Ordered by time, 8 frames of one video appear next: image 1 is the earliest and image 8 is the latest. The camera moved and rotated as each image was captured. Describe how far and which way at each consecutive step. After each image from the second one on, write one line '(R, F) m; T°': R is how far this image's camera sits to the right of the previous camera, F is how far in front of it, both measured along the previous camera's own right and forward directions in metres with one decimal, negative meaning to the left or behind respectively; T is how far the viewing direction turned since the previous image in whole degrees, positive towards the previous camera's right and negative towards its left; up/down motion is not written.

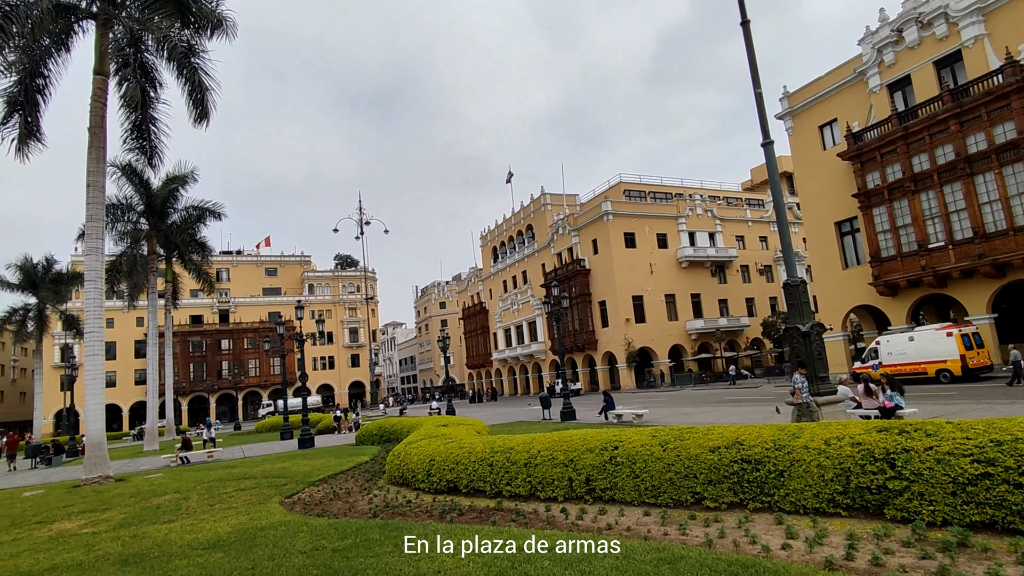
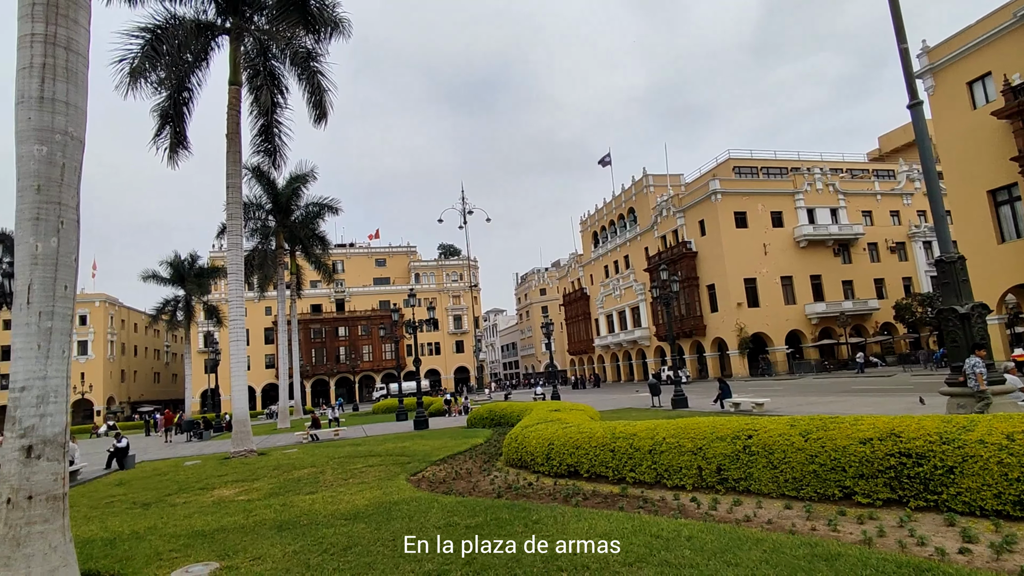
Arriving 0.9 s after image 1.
(-0.3, 0.0) m; -10°
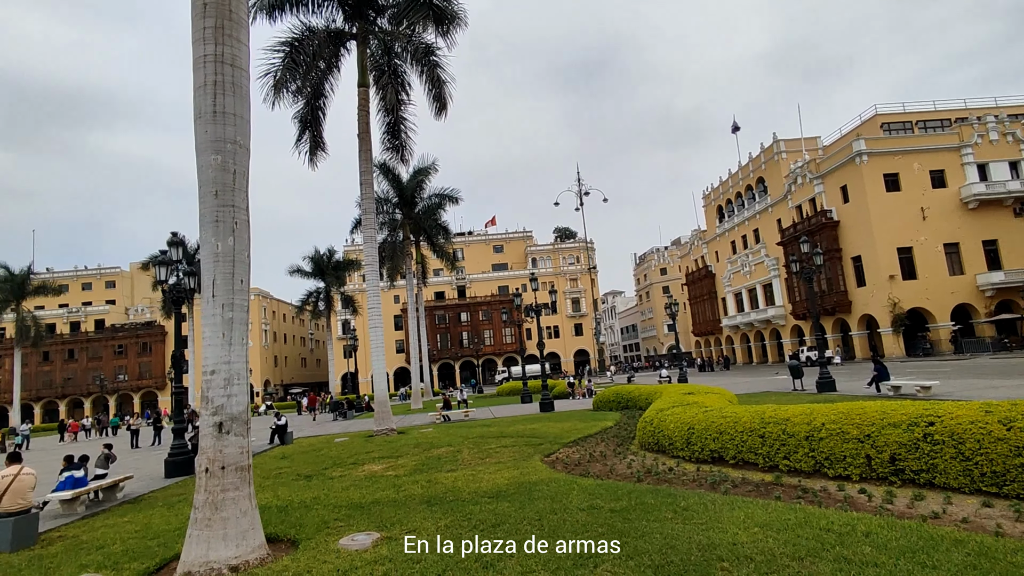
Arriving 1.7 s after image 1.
(-0.3, +0.1) m; -11°
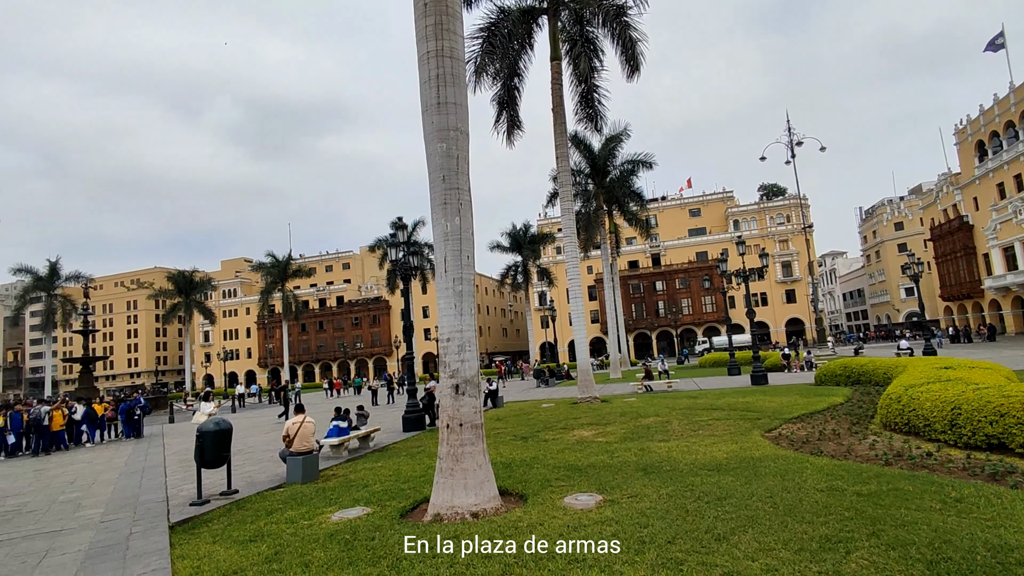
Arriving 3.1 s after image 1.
(-0.3, 0.0) m; -19°
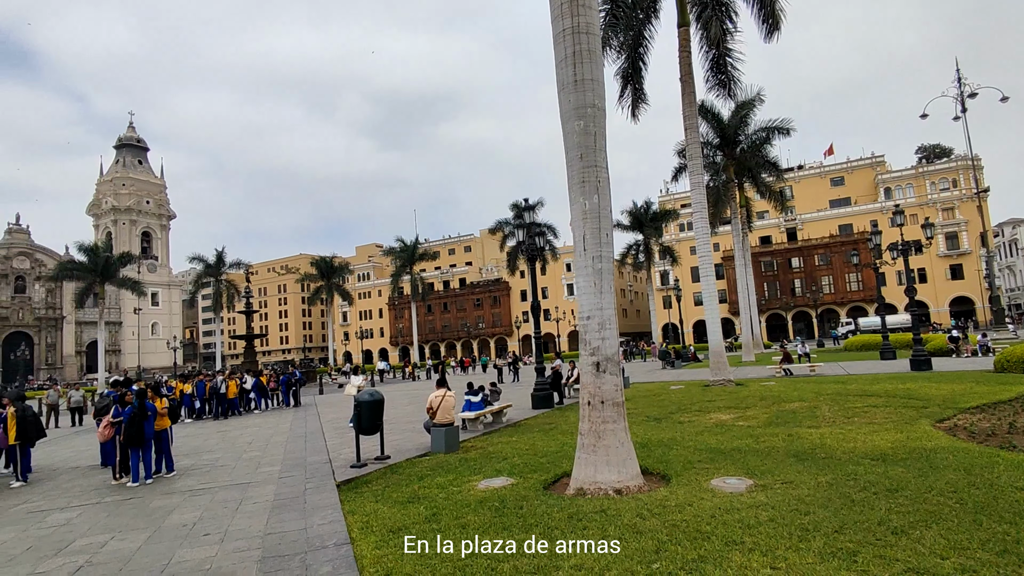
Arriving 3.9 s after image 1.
(-0.3, -0.1) m; -12°
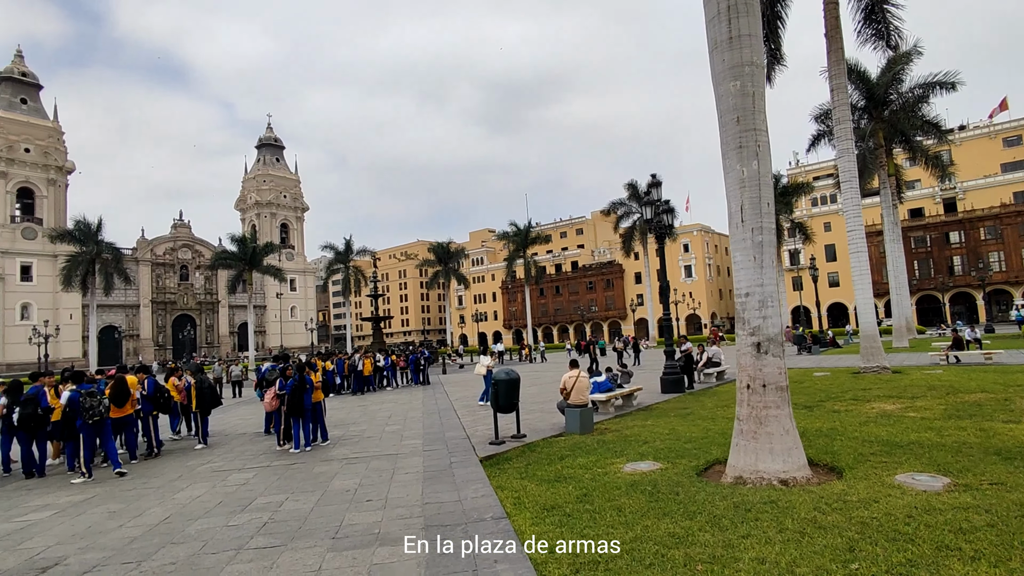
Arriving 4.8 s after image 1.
(-0.5, +0.2) m; -11°
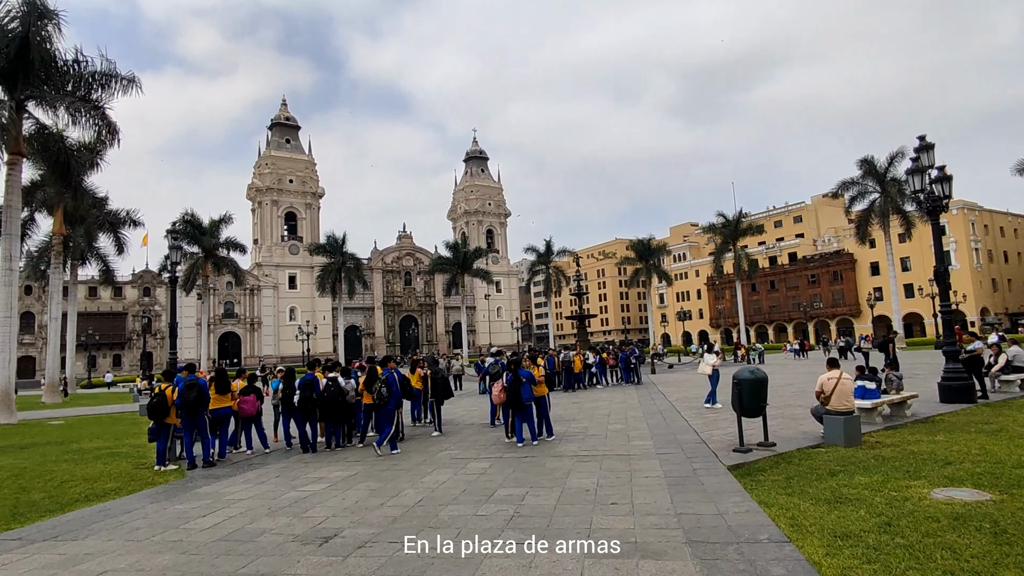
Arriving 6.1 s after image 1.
(-0.6, +0.5) m; -19°
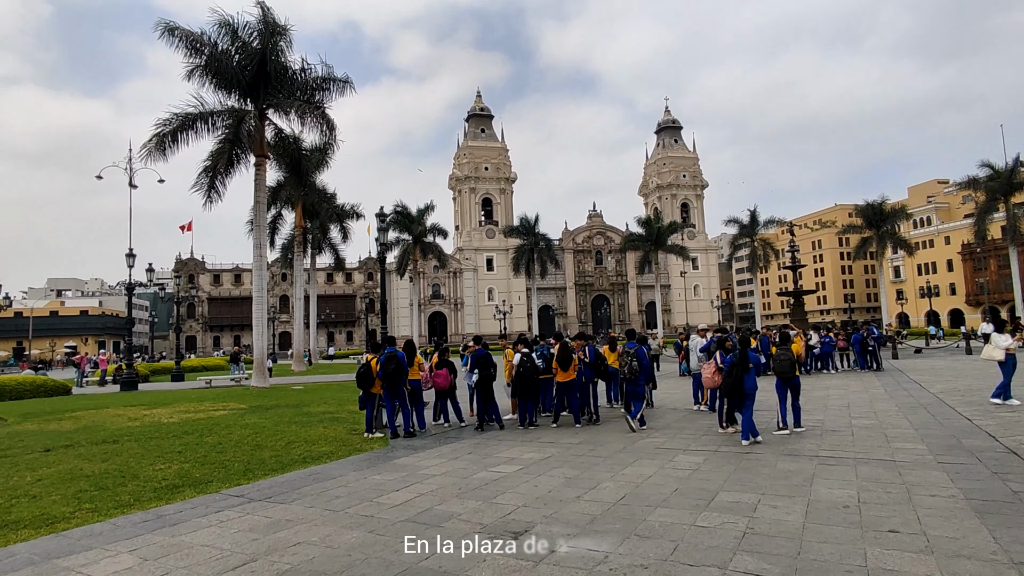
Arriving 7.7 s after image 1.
(-0.3, +1.2) m; -19°
